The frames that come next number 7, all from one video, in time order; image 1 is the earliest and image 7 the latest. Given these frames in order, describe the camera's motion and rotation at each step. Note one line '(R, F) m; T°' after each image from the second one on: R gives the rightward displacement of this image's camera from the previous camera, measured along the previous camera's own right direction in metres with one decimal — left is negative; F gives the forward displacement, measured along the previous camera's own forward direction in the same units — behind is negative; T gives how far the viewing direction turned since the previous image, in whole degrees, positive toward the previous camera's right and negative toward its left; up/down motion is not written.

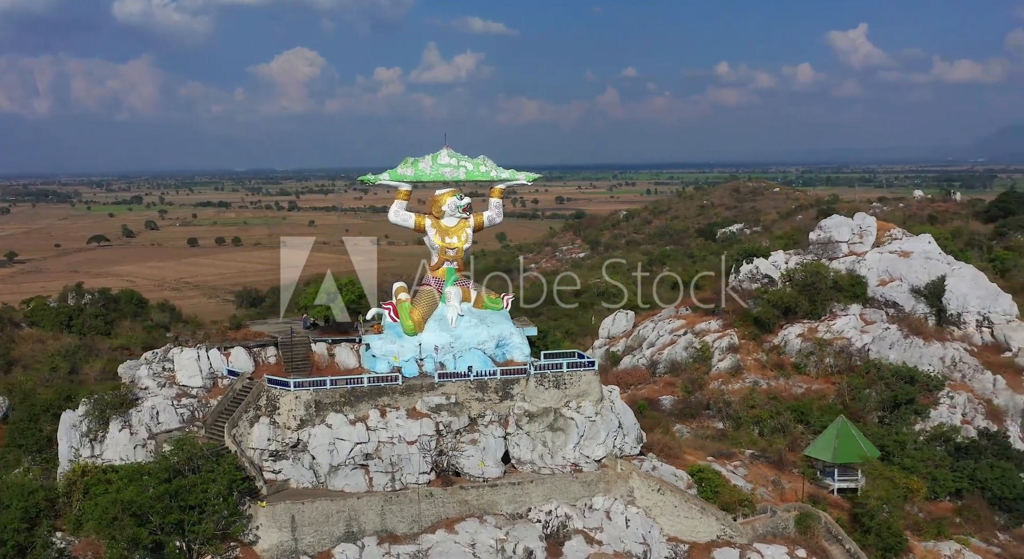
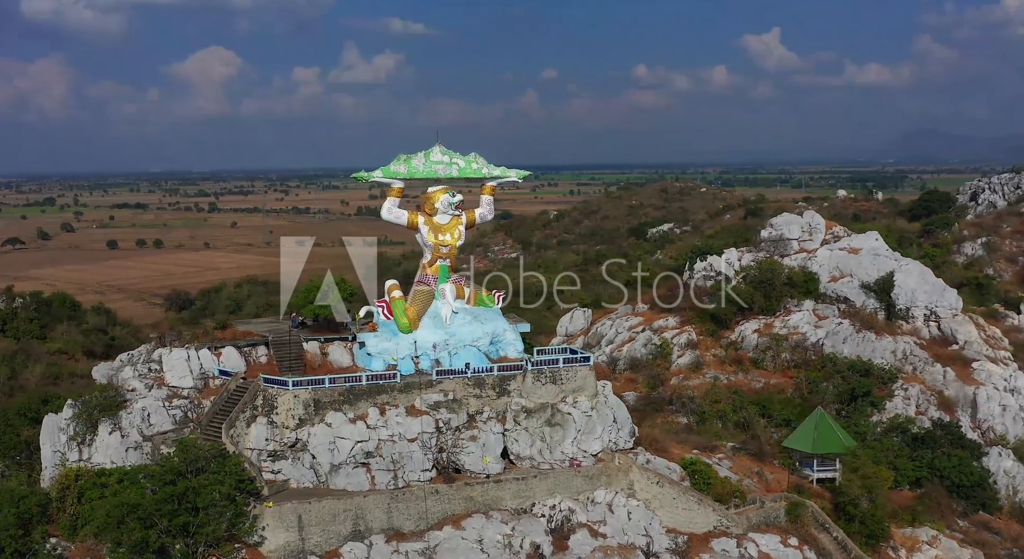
(-0.8, 0.0) m; +3°
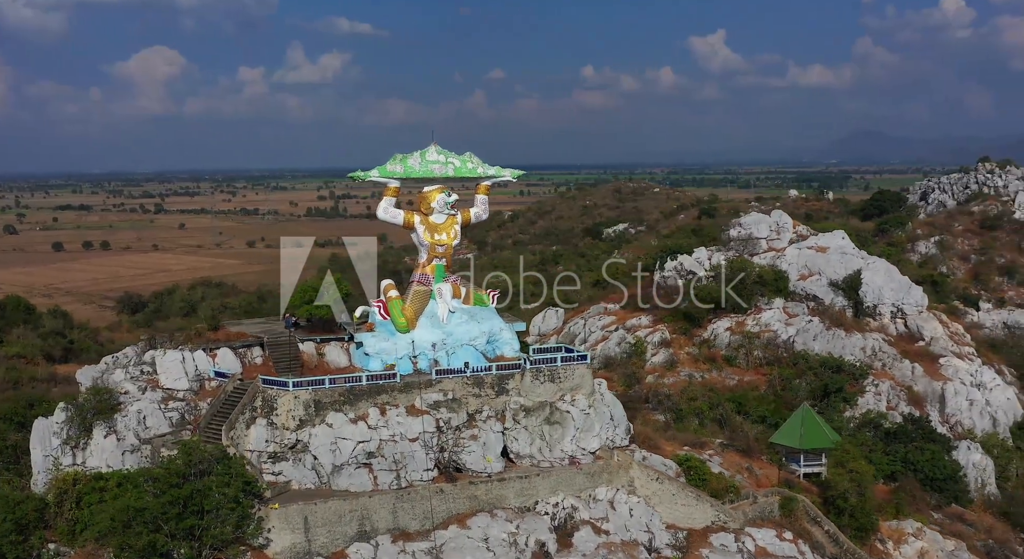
(-0.5, 0.0) m; +2°
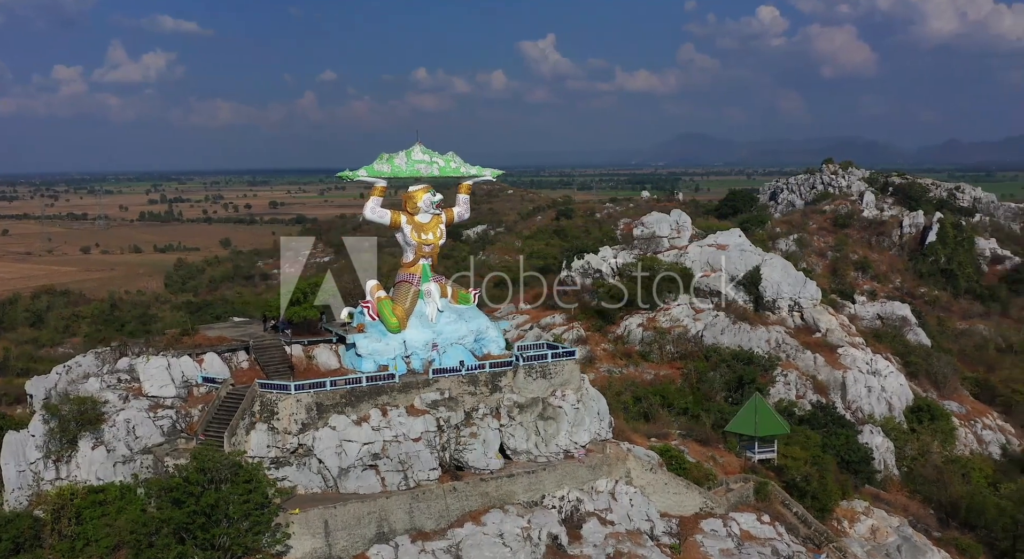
(-1.8, 0.0) m; +6°
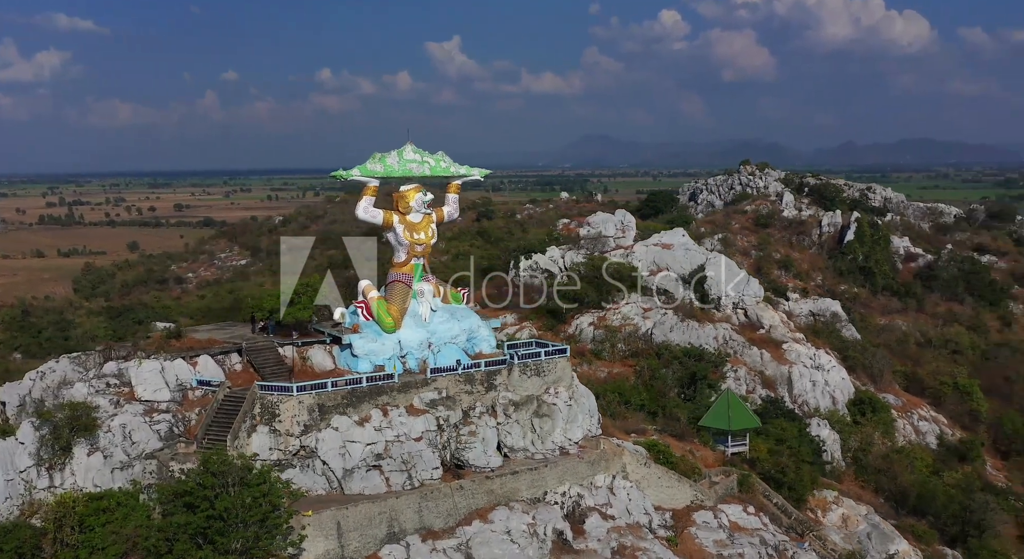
(-1.0, -0.1) m; +4°
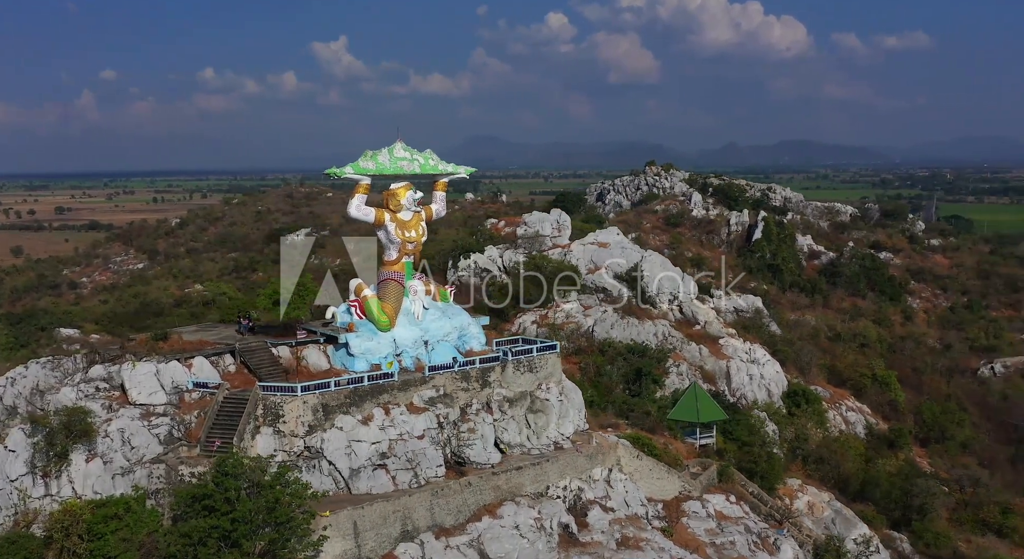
(-1.2, -0.1) m; +4°
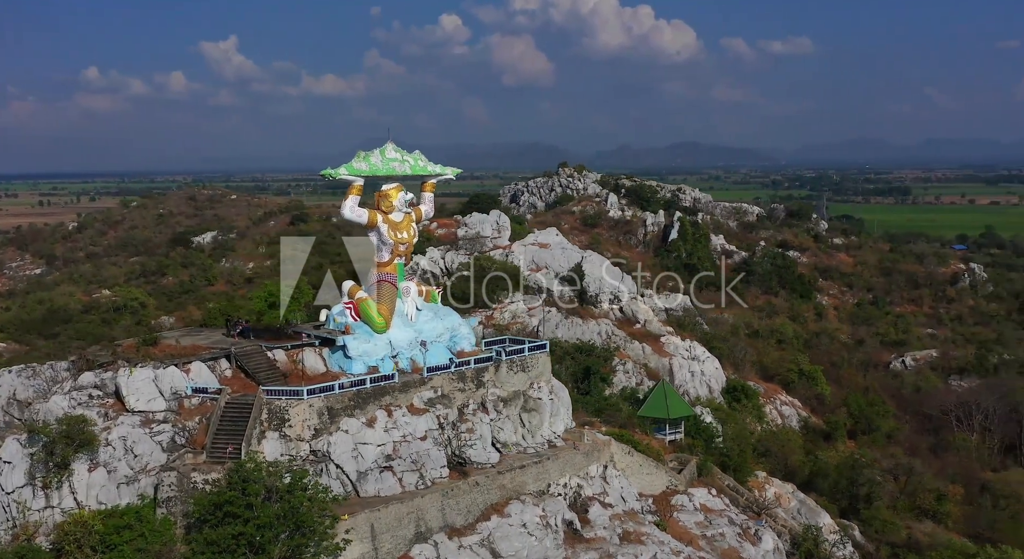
(-1.2, -0.2) m; +4°
